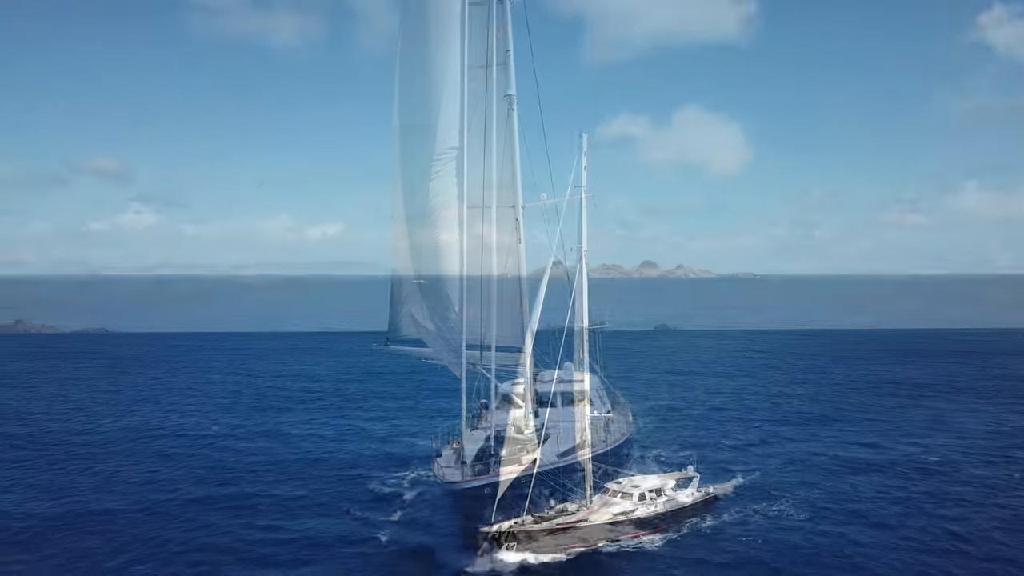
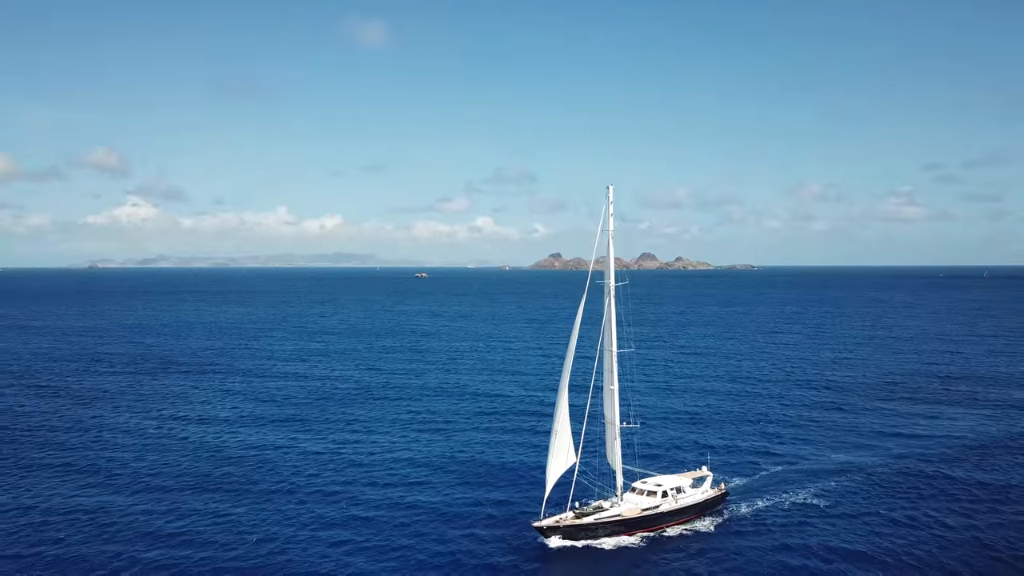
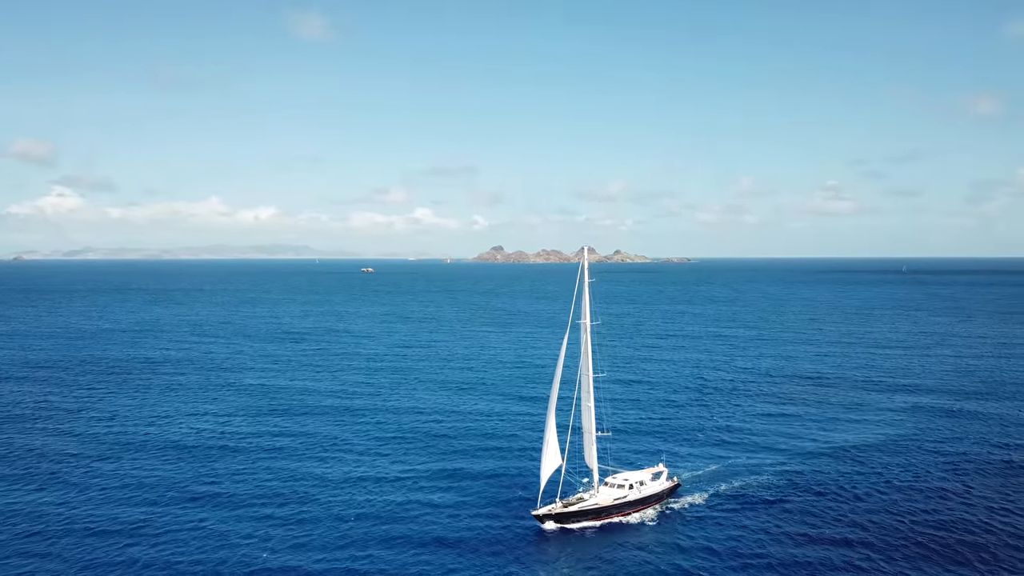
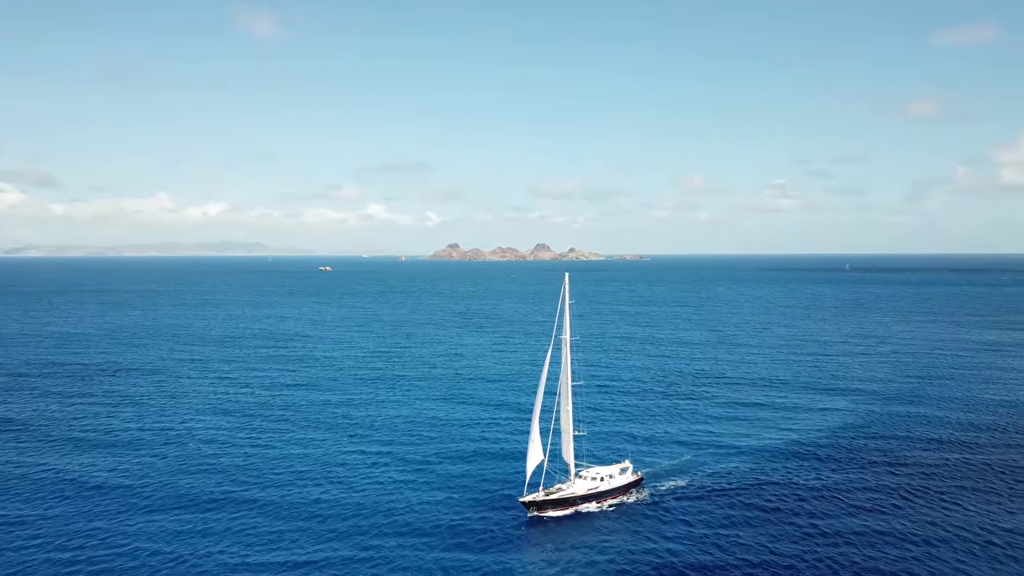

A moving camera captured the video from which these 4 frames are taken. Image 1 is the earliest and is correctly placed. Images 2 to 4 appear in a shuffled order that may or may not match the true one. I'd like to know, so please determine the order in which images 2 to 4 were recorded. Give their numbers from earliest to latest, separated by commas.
2, 3, 4
